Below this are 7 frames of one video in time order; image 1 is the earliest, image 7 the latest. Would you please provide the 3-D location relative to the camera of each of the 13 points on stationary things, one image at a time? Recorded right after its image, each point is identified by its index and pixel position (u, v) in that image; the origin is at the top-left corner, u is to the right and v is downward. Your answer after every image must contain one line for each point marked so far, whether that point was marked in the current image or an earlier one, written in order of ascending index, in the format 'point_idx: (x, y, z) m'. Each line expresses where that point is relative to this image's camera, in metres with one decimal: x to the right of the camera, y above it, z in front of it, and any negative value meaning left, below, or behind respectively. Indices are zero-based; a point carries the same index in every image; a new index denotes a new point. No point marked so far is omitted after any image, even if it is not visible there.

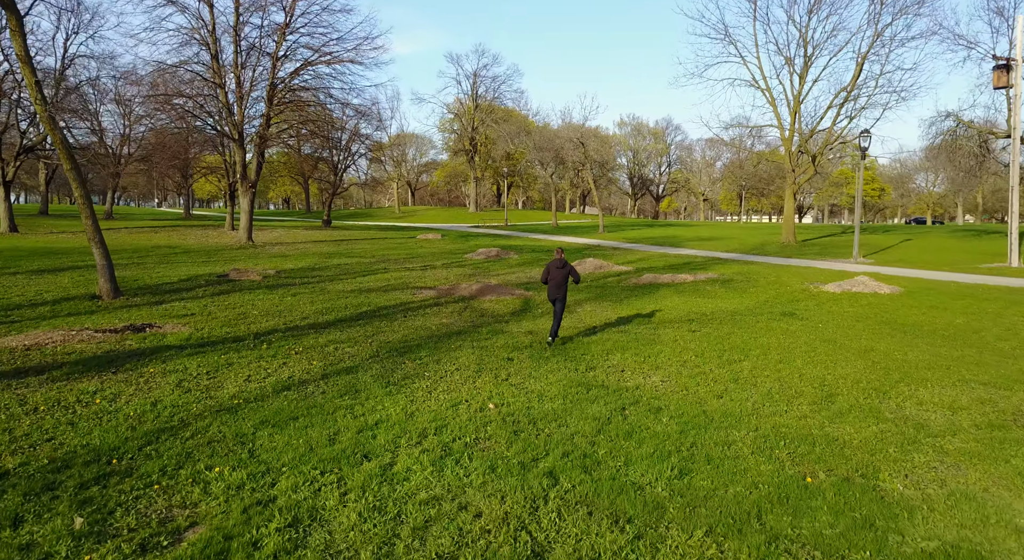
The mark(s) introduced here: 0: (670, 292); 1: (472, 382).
0: (+3.6, -0.3, +15.0) m
1: (-0.4, -1.2, +7.3) m
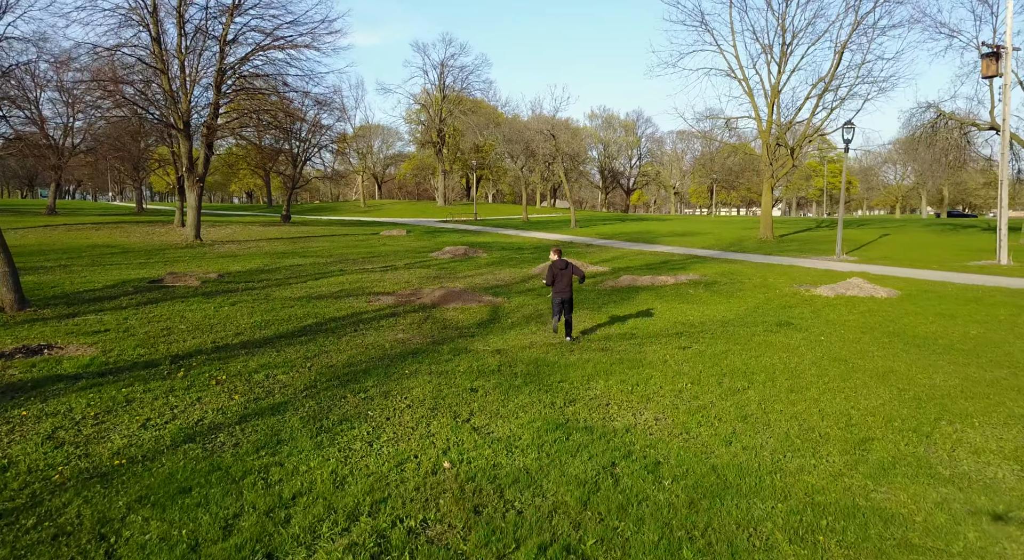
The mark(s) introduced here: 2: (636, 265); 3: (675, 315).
0: (+2.9, -0.4, +13.8) m
1: (-0.8, -1.3, +6.0) m
2: (+3.7, +0.4, +19.2) m
3: (+2.8, -0.6, +11.3) m
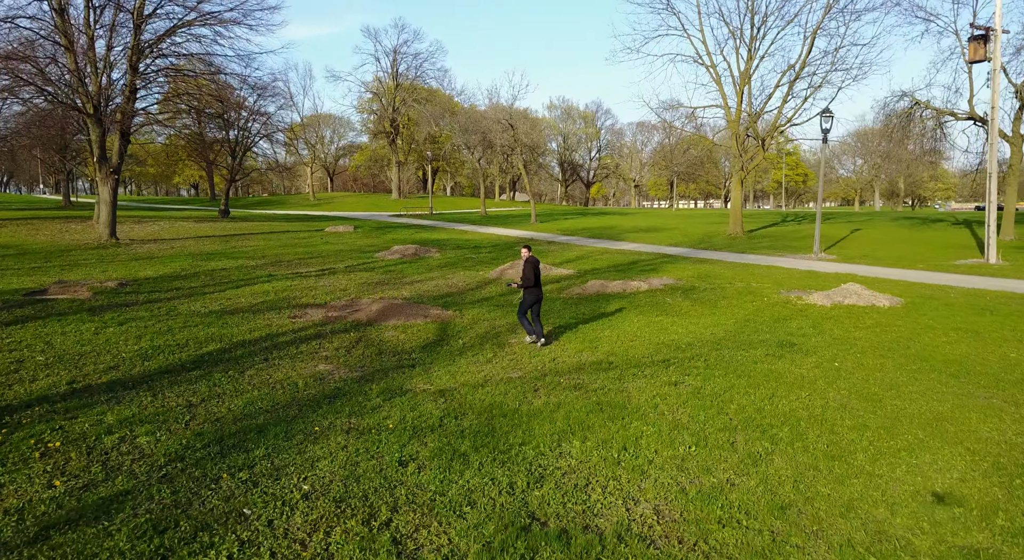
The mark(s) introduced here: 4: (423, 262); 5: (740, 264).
0: (+2.1, -0.5, +12.0) m
1: (-1.2, -1.6, +4.0) m
2: (+2.5, +0.3, +17.5) m
3: (+2.1, -0.8, +9.6) m
4: (-2.6, +0.5, +18.9) m
5: (+6.2, +0.4, +17.7) m
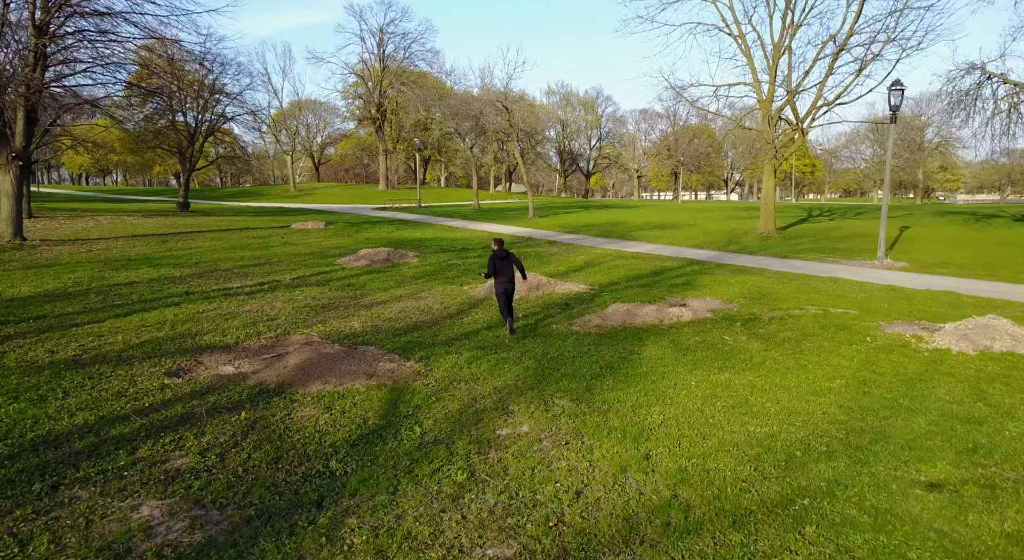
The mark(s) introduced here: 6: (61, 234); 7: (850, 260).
0: (+2.0, -0.9, +8.3) m
1: (-1.2, -2.1, +0.3) m
2: (+2.3, 0.0, +13.7) m
3: (+2.0, -1.2, +5.9) m
4: (-2.7, +0.2, +15.1) m
5: (+6.0, +0.1, +13.9) m
6: (-13.5, +1.4, +19.6) m
7: (+8.9, +0.6, +17.2) m
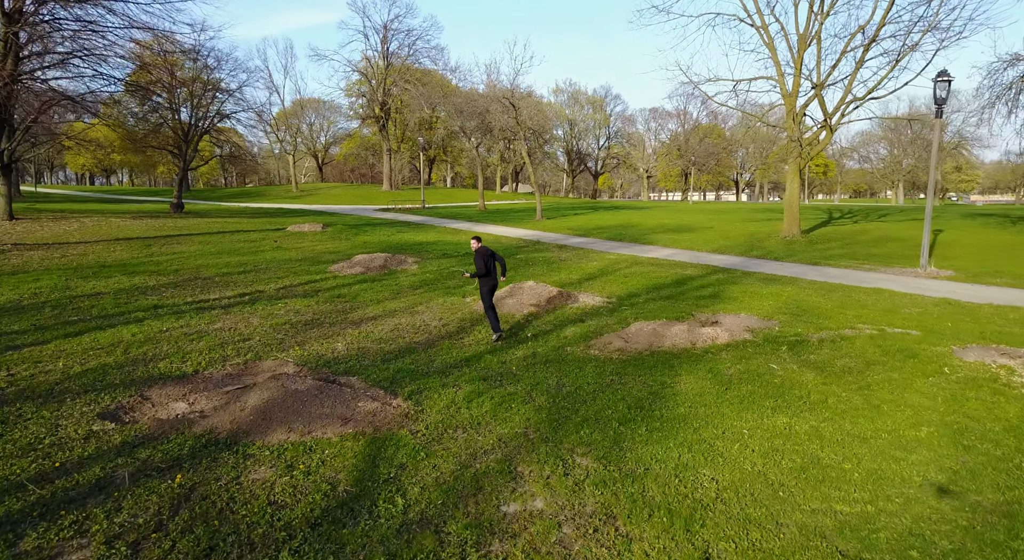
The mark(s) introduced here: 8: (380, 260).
0: (+2.0, -1.1, +6.9) m
1: (-1.2, -2.3, -1.1) m
2: (+2.5, -0.2, +12.4) m
3: (+2.1, -1.4, +4.5) m
4: (-2.5, 0.0, +13.8) m
5: (+6.2, -0.1, +12.5) m
6: (-13.3, +1.2, +18.4) m
7: (+9.1, +0.3, +15.8) m
8: (-3.2, +0.5, +15.6) m
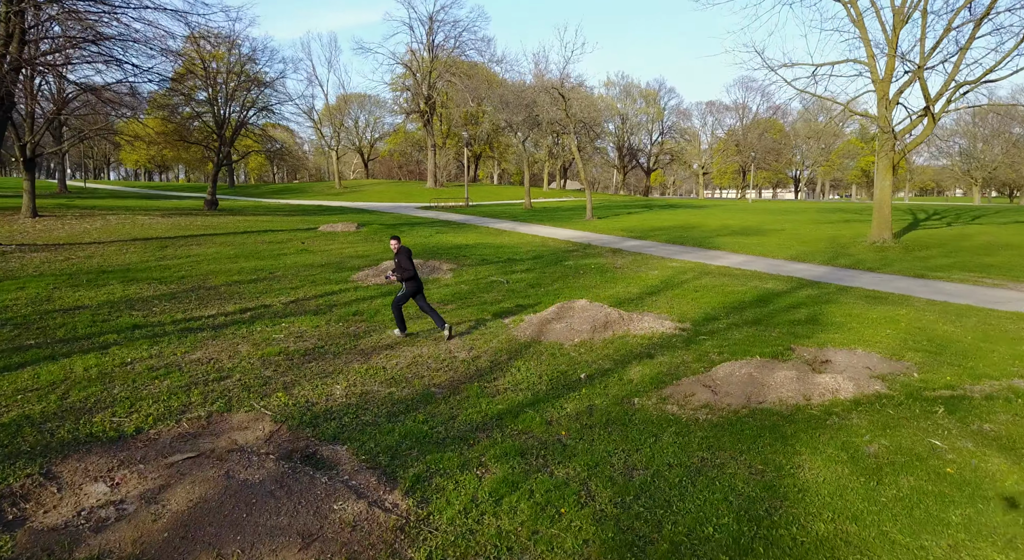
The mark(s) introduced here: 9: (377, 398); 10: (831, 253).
0: (+2.4, -1.4, +4.7) m
1: (-1.4, -2.6, -3.0) m
2: (+3.2, -0.5, +10.1) m
3: (+2.3, -1.7, +2.3) m
4: (-1.7, -0.2, +11.9) m
5: (+6.9, -0.5, +10.0) m
6: (-12.1, +1.1, +17.2) m
7: (+10.0, 0.0, +13.0) m
8: (-2.1, +0.3, +13.7) m
9: (-1.4, -1.1, +6.4) m
10: (+8.6, +0.7, +17.6) m
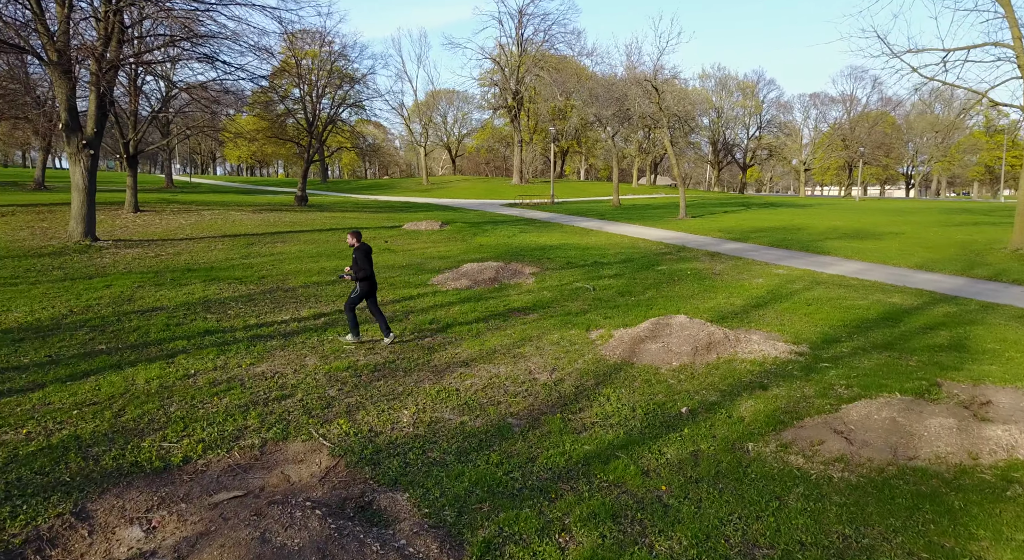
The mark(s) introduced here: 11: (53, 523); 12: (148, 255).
0: (+2.9, -1.7, +3.5) m
1: (-1.9, -2.8, -3.7) m
2: (+4.4, -0.7, +8.7) m
3: (+2.5, -2.0, +1.1) m
4: (-0.2, -0.3, +11.1) m
5: (+8.1, -0.8, +8.2) m
6: (-9.8, +1.3, +17.7) m
7: (+11.6, -0.4, +10.7) m
8: (-0.4, +0.2, +13.0) m
9: (-0.6, -1.3, +5.7) m
10: (+10.7, +0.4, +15.5) m
11: (-2.9, -1.5, +4.2) m
12: (-8.0, +0.6, +14.4) m
